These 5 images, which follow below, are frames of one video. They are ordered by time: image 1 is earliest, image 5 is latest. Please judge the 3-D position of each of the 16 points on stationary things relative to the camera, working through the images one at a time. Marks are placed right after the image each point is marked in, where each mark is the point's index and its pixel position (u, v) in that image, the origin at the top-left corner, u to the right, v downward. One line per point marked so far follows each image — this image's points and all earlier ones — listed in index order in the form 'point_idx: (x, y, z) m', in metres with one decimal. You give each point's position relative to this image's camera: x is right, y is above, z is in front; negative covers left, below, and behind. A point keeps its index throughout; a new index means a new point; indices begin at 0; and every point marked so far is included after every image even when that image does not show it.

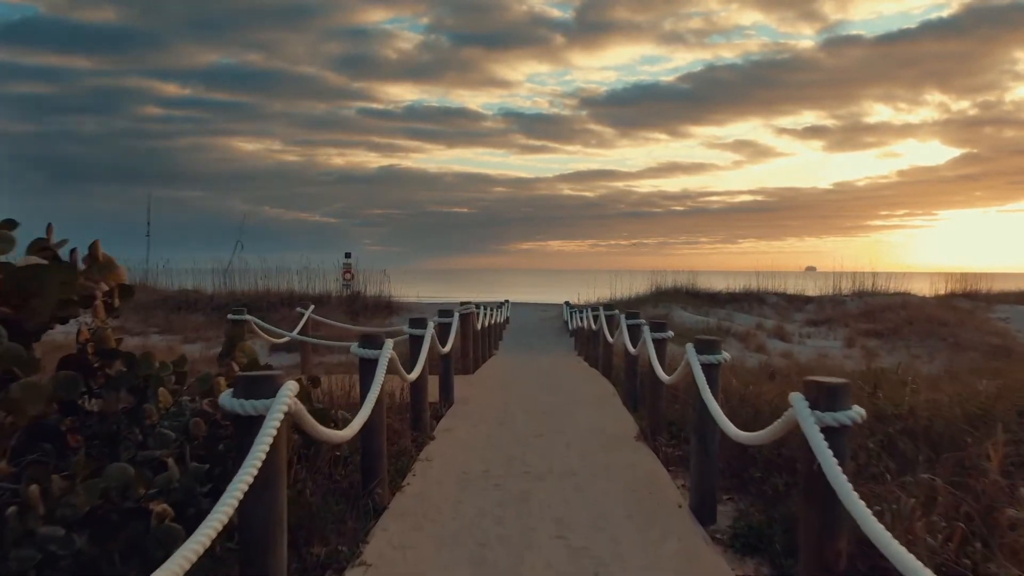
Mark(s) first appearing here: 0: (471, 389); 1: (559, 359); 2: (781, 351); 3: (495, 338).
0: (-0.3, -0.7, +8.9) m
1: (+0.5, -0.8, +14.3) m
2: (+3.5, -0.8, +17.0) m
3: (-0.2, -0.7, +17.0) m
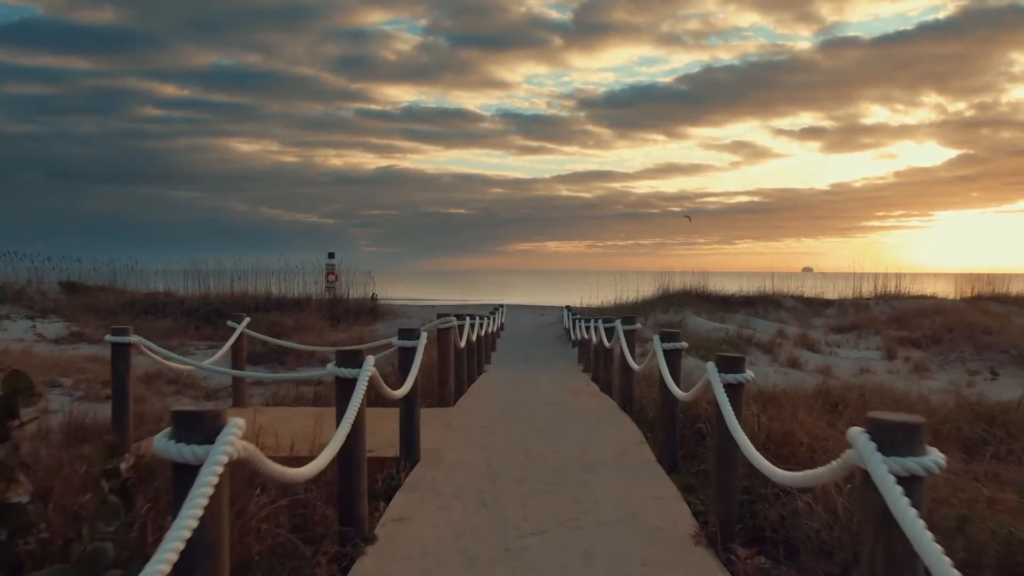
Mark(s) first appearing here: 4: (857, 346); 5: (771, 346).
0: (-0.3, -0.7, +6.6) m
1: (+0.5, -0.8, +12.0) m
2: (+3.5, -0.9, +14.7) m
3: (-0.3, -0.7, +14.7) m
4: (+5.2, -0.9, +19.8) m
5: (+3.5, -0.8, +17.5) m
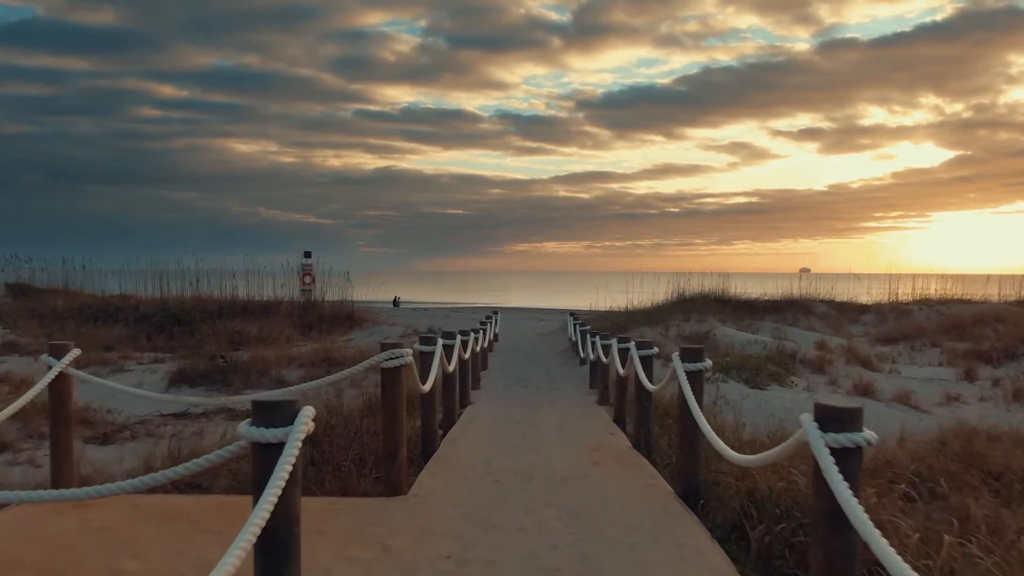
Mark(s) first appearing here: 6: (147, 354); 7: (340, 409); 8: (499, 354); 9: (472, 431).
0: (-0.4, -0.8, +3.5) m
1: (+0.4, -0.9, +8.9) m
2: (+3.4, -0.9, +11.7) m
3: (-0.3, -0.8, +11.6) m
4: (+5.2, -1.0, +16.7) m
5: (+3.4, -0.8, +14.4) m
6: (-5.4, -1.0, +19.3) m
7: (-1.1, -0.7, +8.0) m
8: (-0.2, -0.8, +16.2) m
9: (-0.2, -0.9, +7.8) m
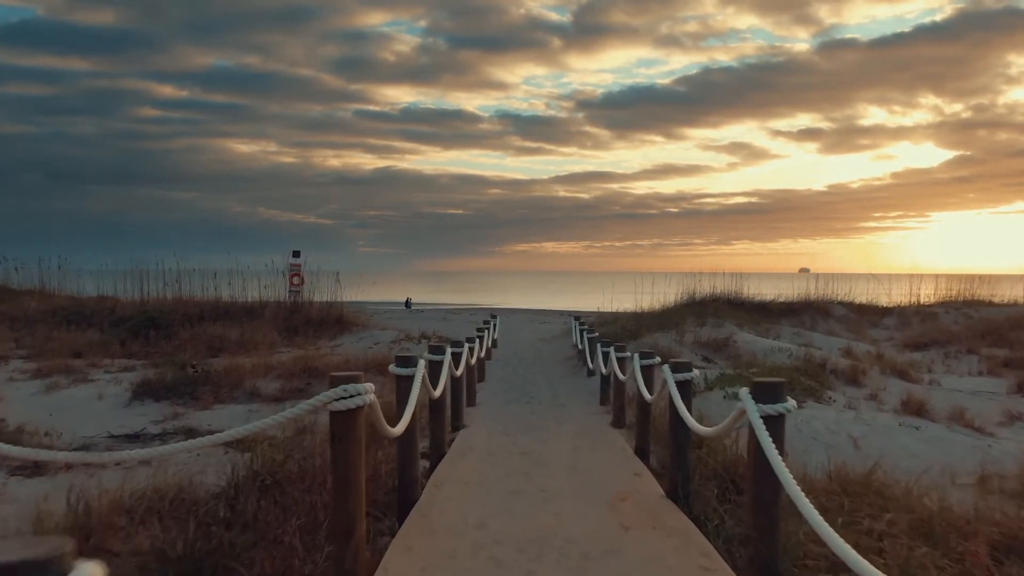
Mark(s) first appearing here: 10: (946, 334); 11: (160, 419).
0: (-0.4, -0.8, +2.1) m
1: (+0.4, -0.9, +7.5) m
2: (+3.4, -1.0, +10.2) m
3: (-0.3, -0.8, +10.2) m
4: (+5.2, -1.0, +15.2) m
5: (+3.4, -0.9, +13.0) m
6: (-5.4, -1.0, +17.8) m
7: (-1.0, -0.8, +6.5) m
8: (-0.2, -0.8, +14.8) m
9: (-0.2, -0.9, +6.3) m
10: (+6.6, -0.7, +19.7) m
11: (-3.1, -1.2, +11.5) m
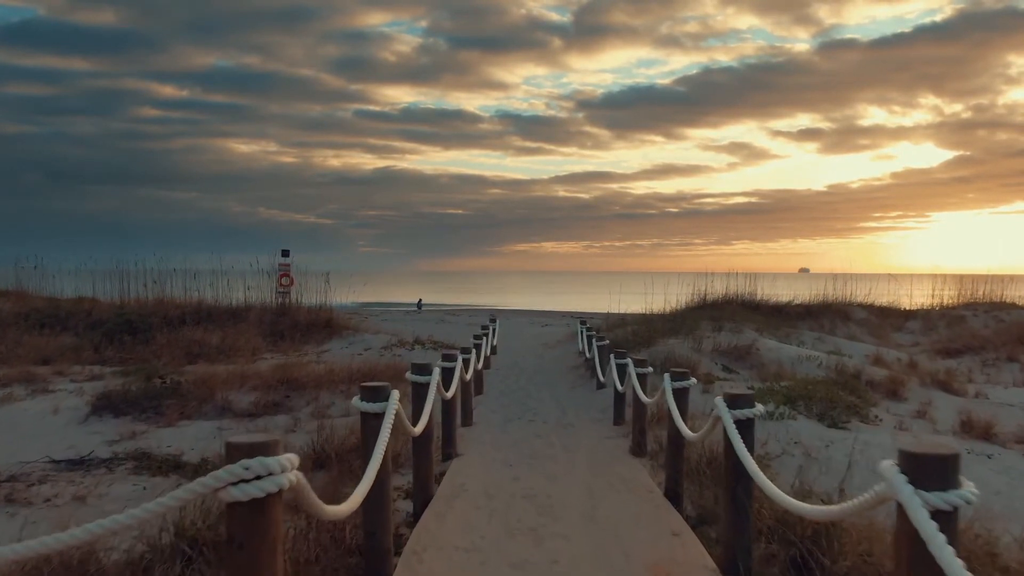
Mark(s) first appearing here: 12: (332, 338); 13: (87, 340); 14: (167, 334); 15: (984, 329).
0: (-0.4, -0.8, +0.7) m
1: (+0.4, -0.9, +6.2) m
2: (+3.4, -1.0, +8.9) m
3: (-0.3, -0.8, +8.9) m
4: (+5.2, -1.0, +13.9) m
5: (+3.5, -0.9, +11.6) m
6: (-5.4, -1.0, +16.5) m
7: (-1.0, -0.8, +5.2) m
8: (-0.2, -0.9, +13.5) m
9: (-0.2, -0.9, +5.0) m
10: (+6.6, -0.7, +18.3) m
11: (-3.1, -1.2, +10.2) m
12: (-2.8, -0.8, +19.8) m
13: (-6.3, -0.8, +19.1) m
14: (-5.2, -0.7, +19.4) m
15: (+7.1, -0.6, +19.6) m
